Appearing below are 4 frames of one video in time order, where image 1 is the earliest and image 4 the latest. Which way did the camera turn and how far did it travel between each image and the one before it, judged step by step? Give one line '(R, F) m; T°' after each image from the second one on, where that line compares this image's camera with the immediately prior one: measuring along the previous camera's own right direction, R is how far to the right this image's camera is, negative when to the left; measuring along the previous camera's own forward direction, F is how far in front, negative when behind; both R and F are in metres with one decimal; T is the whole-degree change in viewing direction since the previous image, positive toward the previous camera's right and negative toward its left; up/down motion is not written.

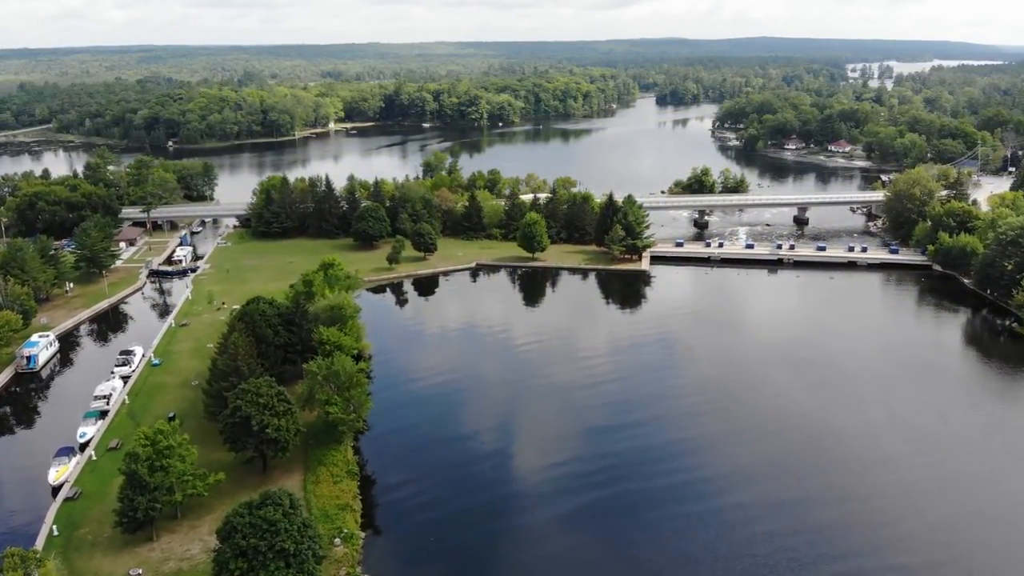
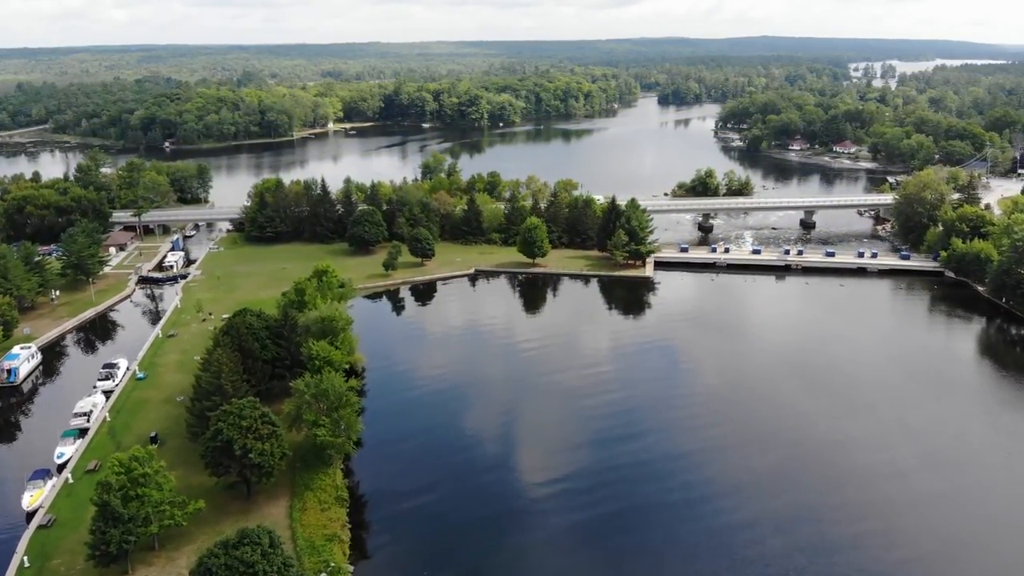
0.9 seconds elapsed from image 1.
(+0.1, +1.6) m; 0°
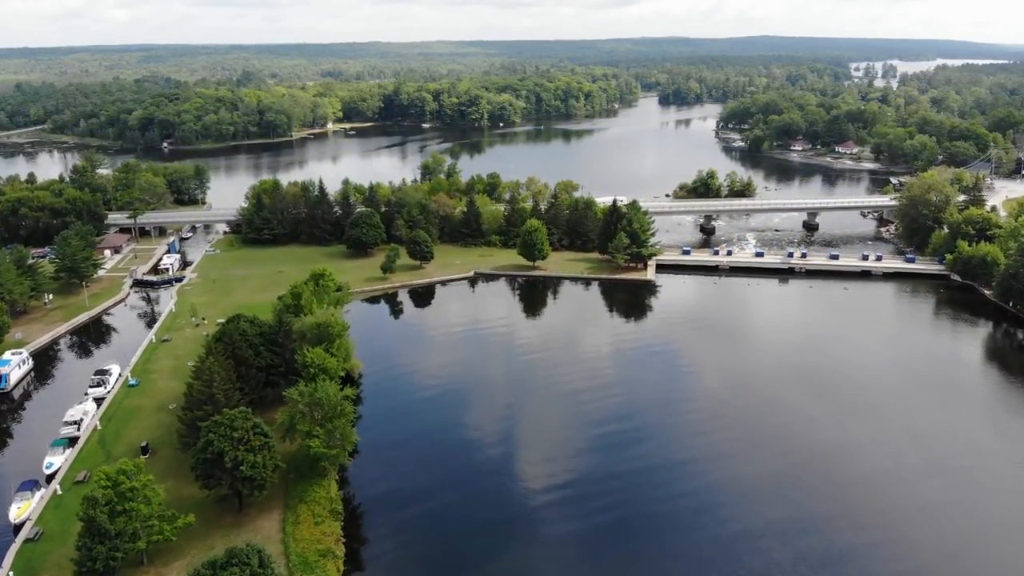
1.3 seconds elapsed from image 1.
(0.0, +0.7) m; 0°
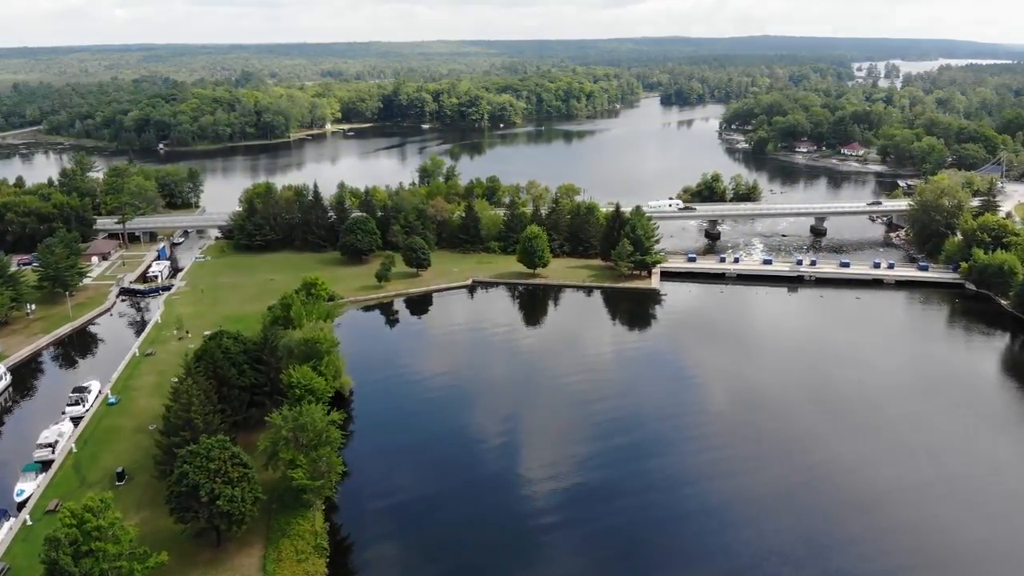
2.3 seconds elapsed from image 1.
(+0.1, +1.8) m; 0°
